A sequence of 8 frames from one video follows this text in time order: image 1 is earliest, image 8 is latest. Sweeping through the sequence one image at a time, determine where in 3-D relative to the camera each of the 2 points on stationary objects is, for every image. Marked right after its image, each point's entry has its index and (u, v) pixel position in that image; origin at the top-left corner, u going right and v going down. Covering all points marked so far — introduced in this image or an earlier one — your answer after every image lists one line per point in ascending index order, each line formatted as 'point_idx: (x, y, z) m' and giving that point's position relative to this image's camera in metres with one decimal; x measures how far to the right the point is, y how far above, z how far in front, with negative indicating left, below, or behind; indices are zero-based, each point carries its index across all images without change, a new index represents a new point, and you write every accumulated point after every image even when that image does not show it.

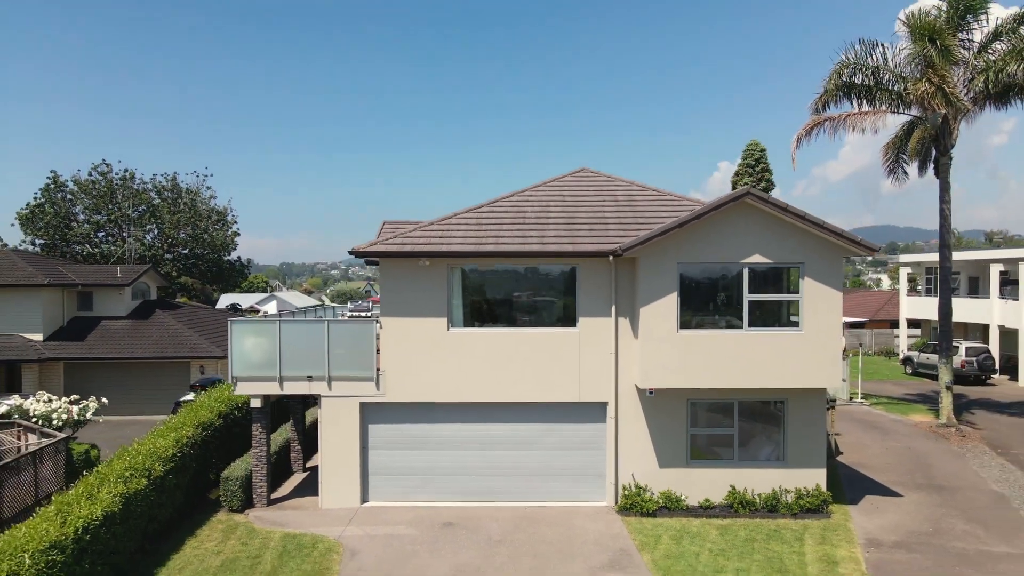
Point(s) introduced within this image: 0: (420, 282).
0: (-1.3, +0.1, +10.8) m
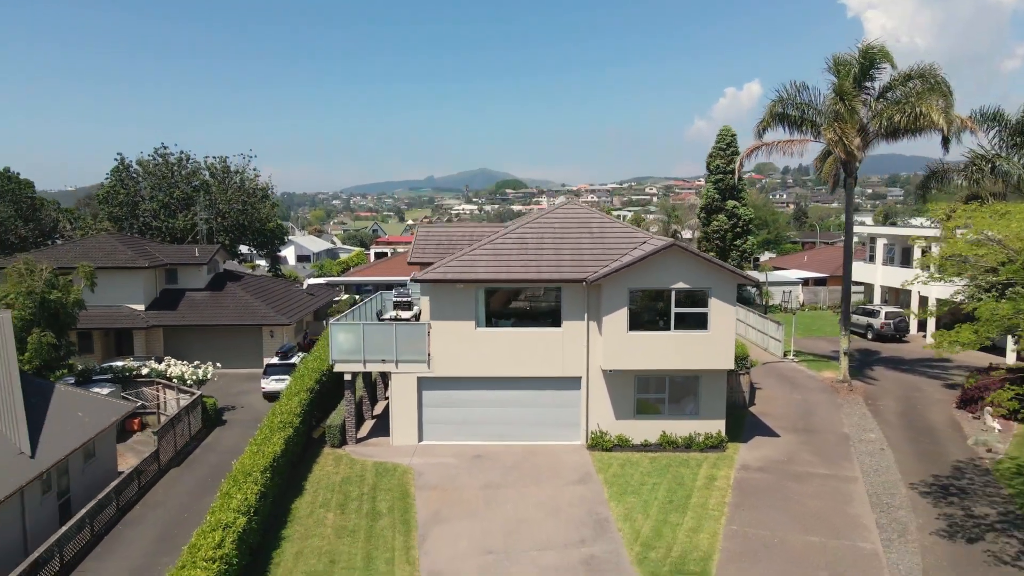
0: (-1.2, -0.2, +16.0) m
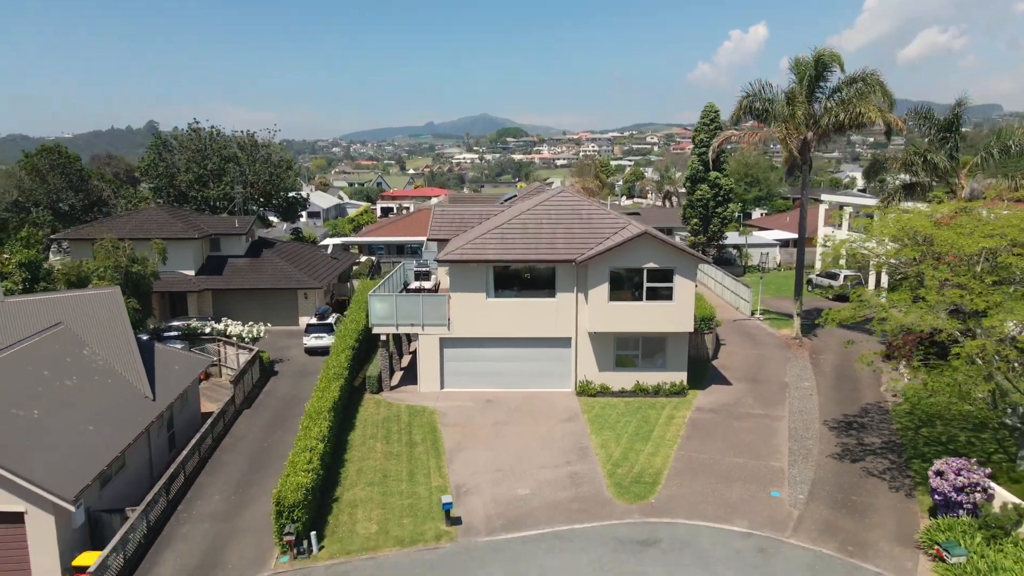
0: (-1.1, +0.4, +19.8) m
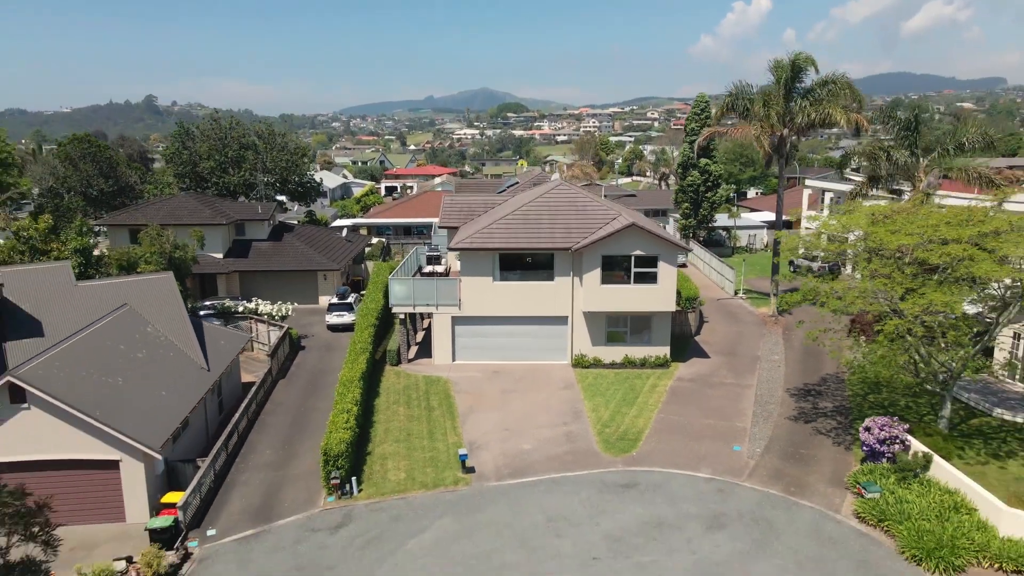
0: (-1.0, +0.8, +22.4) m
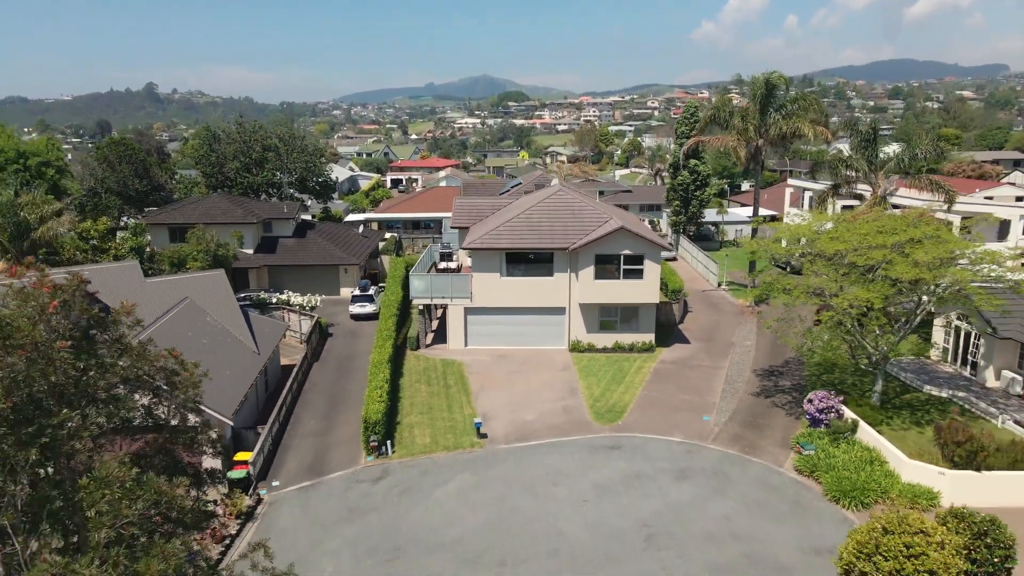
0: (-0.8, +1.0, +25.6) m
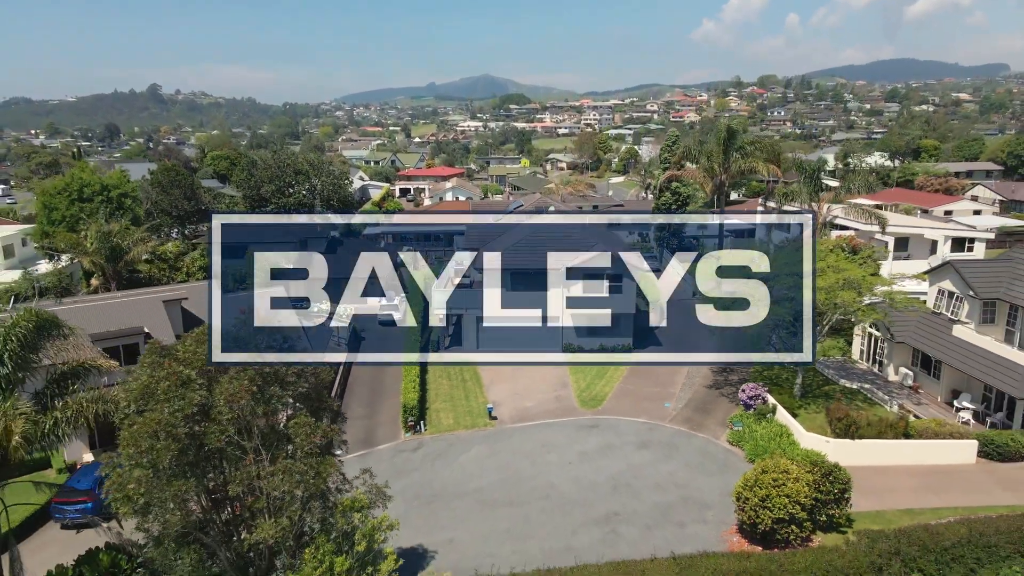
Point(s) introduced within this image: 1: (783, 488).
0: (-0.7, +0.5, +31.4) m
1: (+6.1, -4.5, +16.4) m
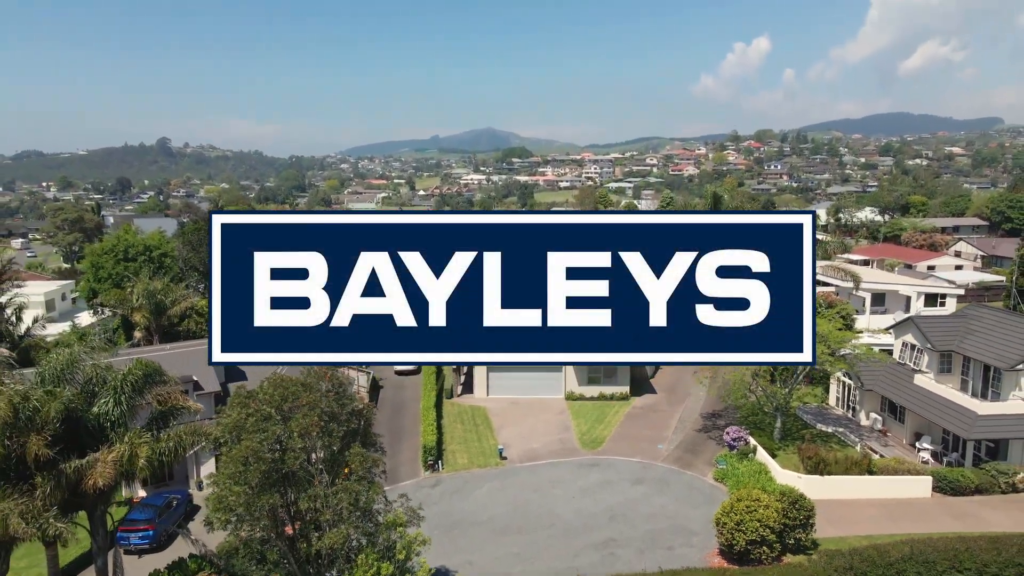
0: (-0.3, -2.0, +34.5) m
1: (+6.4, -5.9, +19.2) m
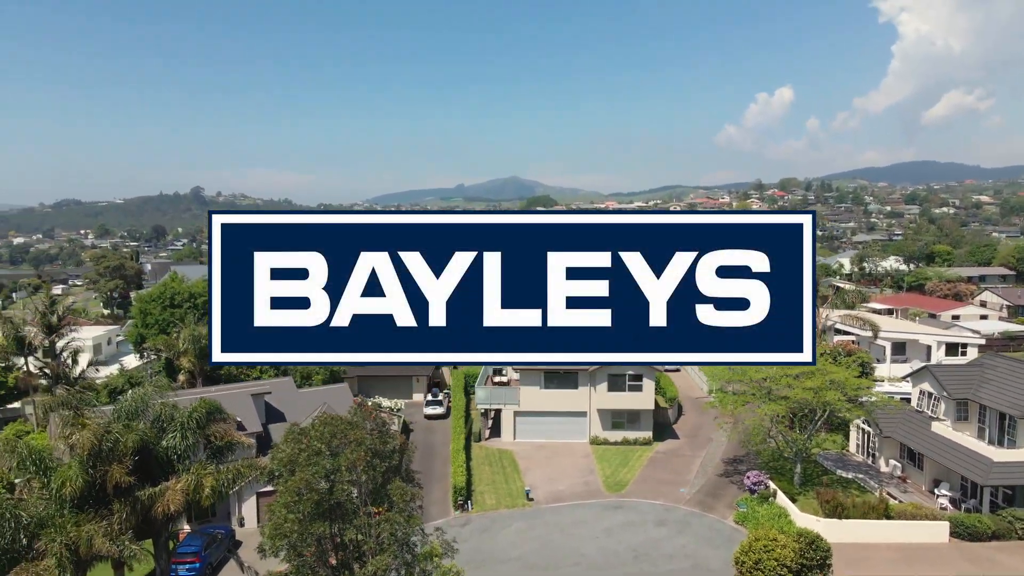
0: (+0.9, -4.3, +35.7) m
1: (+7.1, -7.2, +20.1) m
